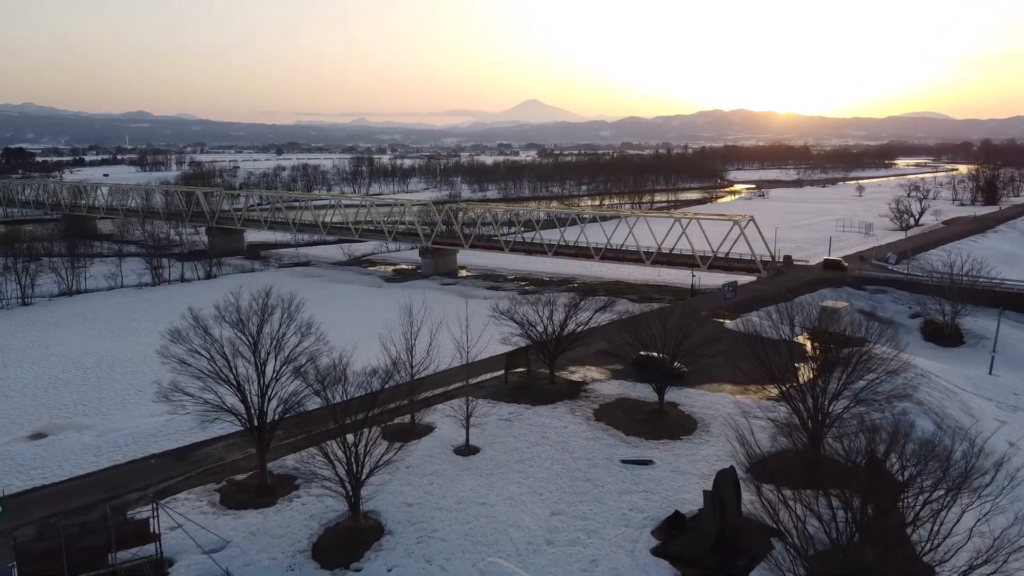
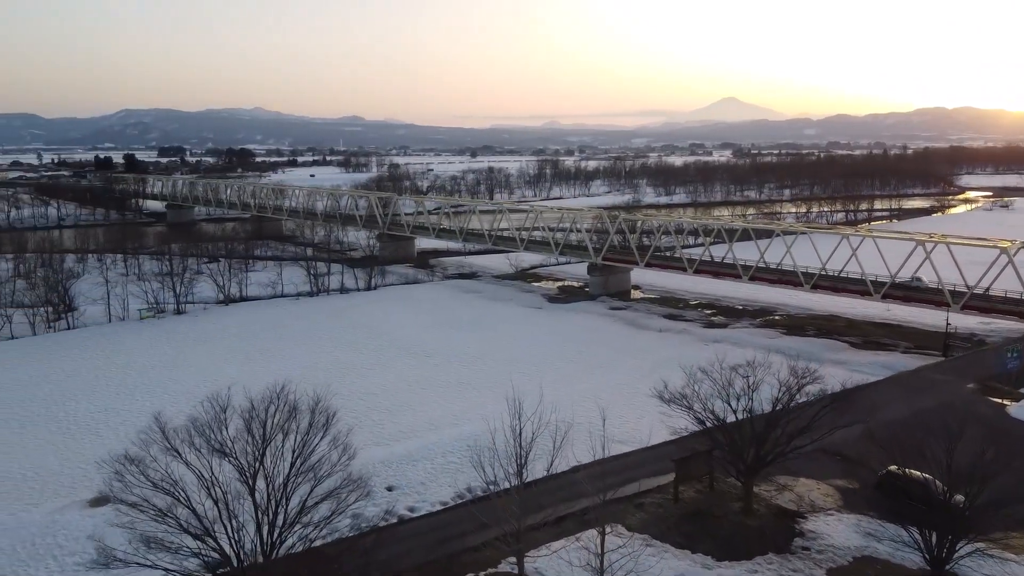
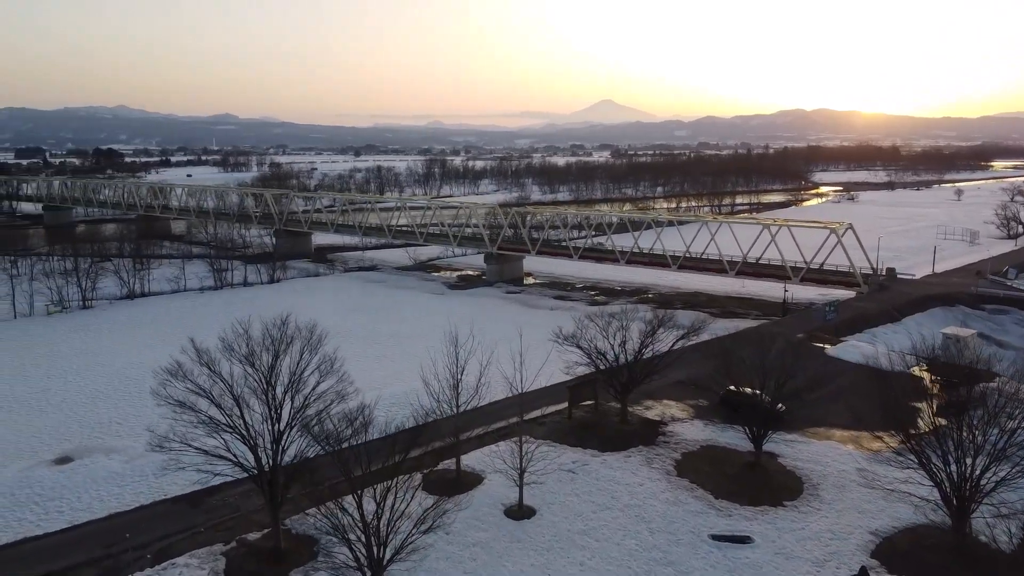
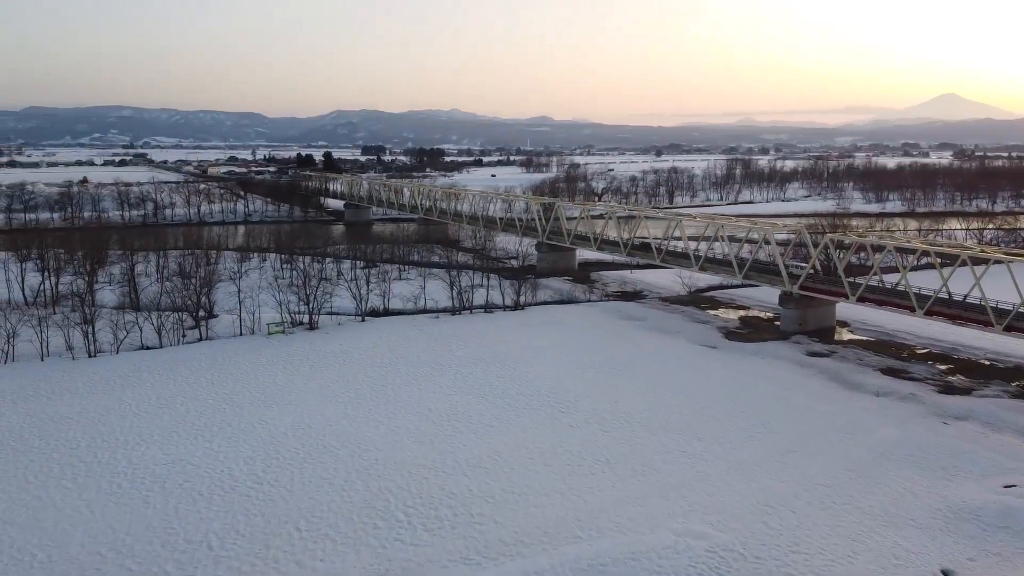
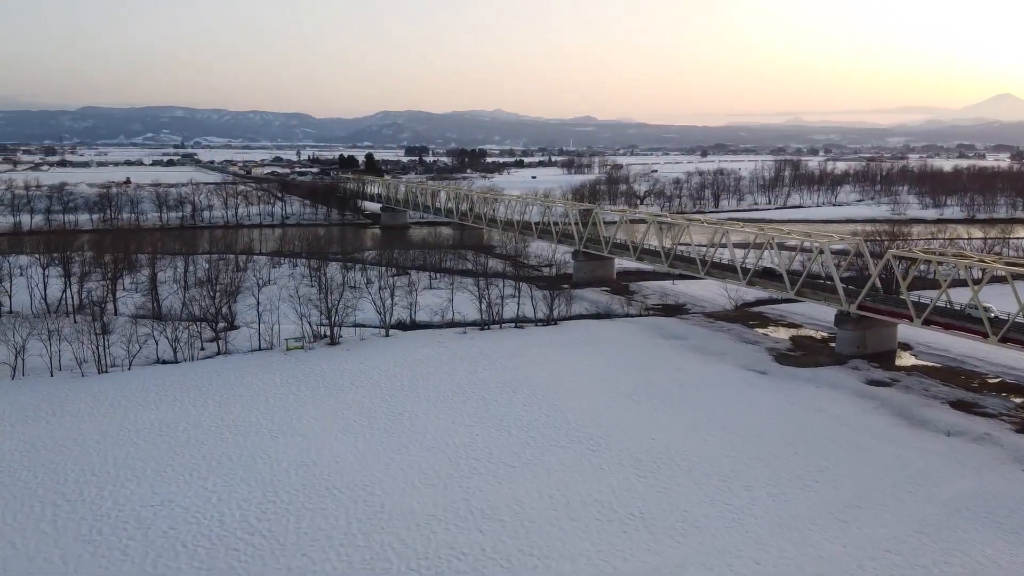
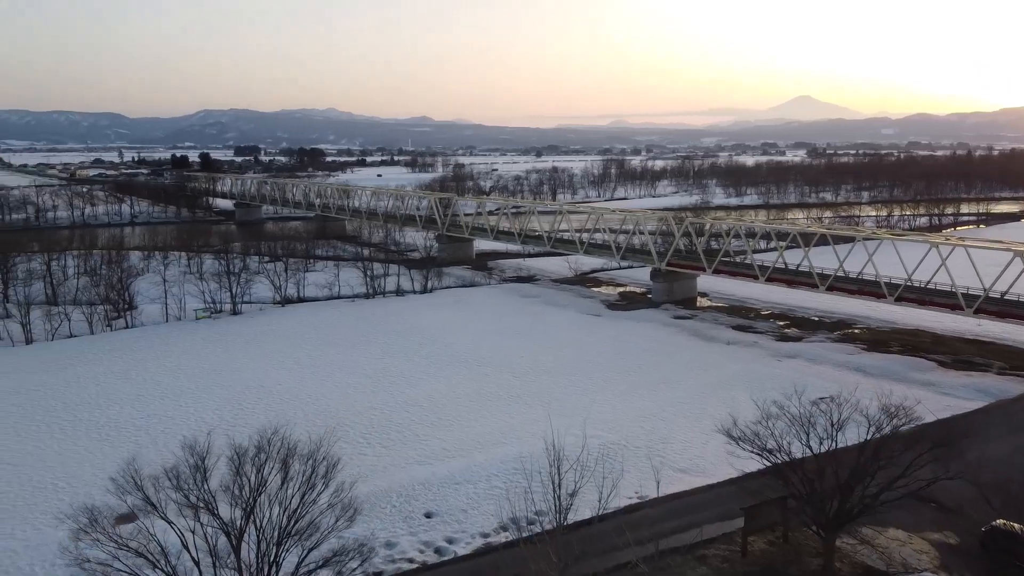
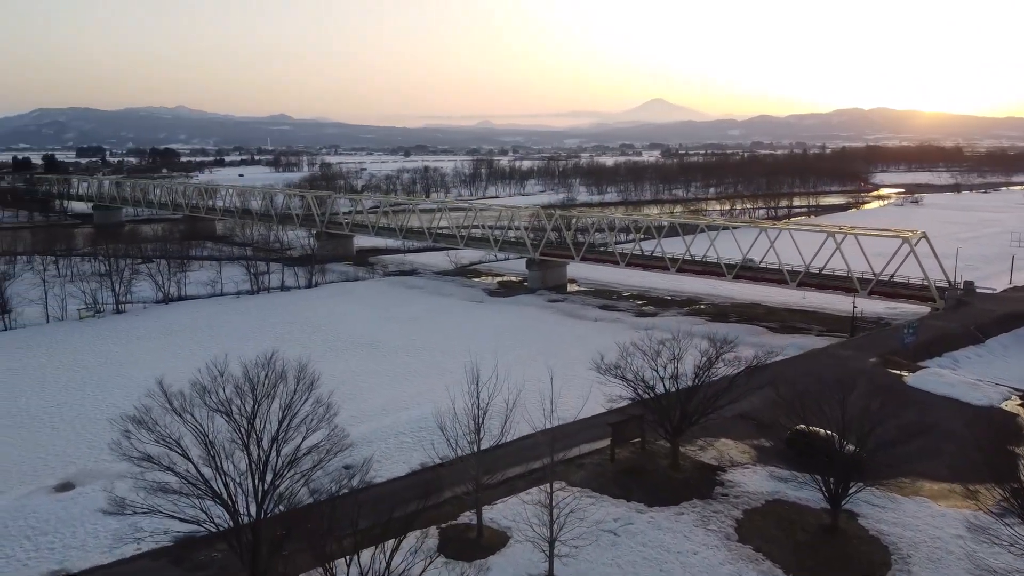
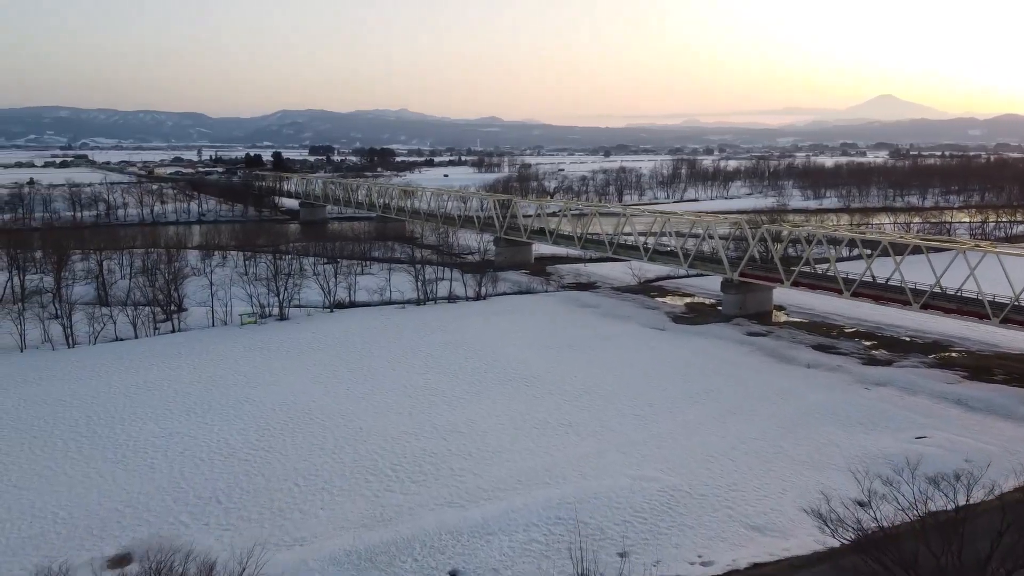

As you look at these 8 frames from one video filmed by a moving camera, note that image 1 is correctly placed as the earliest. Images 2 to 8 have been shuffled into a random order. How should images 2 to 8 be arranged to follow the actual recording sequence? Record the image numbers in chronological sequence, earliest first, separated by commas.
3, 7, 2, 6, 8, 4, 5
